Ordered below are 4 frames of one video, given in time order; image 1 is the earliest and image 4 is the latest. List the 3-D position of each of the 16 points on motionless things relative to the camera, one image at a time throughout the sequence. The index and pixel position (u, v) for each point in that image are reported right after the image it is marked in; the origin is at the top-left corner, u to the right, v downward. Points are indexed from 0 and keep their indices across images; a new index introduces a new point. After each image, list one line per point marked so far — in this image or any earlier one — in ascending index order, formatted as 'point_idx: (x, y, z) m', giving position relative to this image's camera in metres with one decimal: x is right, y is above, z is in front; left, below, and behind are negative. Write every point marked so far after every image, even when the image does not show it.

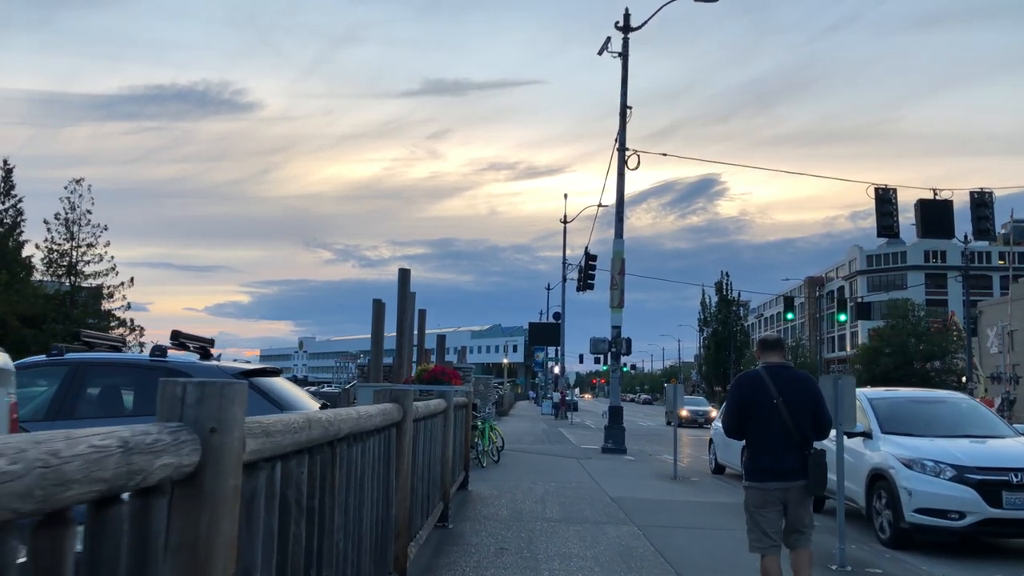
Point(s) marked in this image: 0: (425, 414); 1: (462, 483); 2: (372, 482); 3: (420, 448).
0: (-0.6, -0.9, +7.5) m
1: (-0.6, -2.4, +12.9) m
2: (-0.6, -0.9, +4.8) m
3: (-0.6, -1.1, +7.1) m
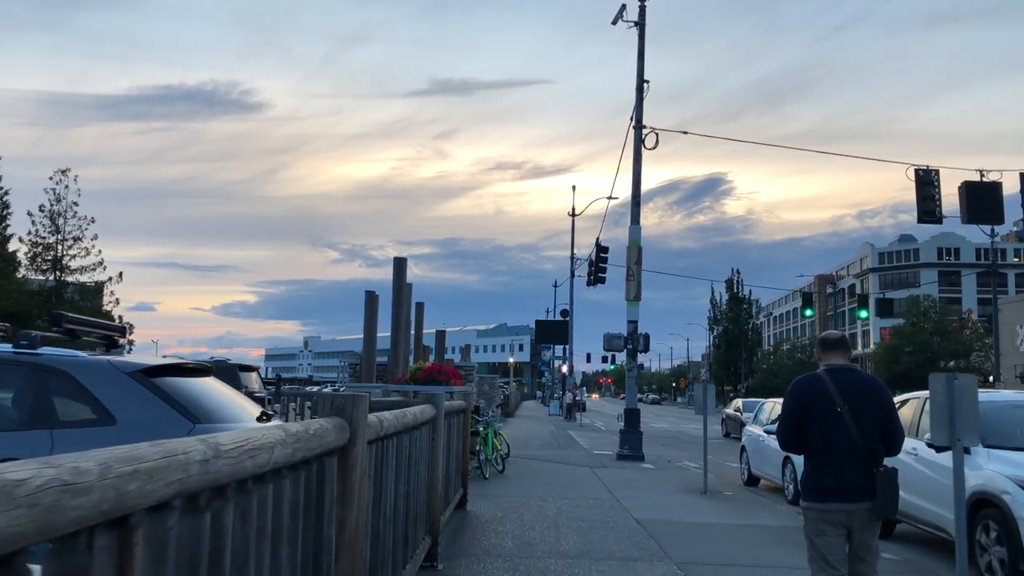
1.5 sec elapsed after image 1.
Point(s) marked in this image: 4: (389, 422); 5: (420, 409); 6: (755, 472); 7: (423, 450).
0: (-0.6, -0.7, +5.5) m
1: (-0.5, -2.2, +10.9) m
2: (-0.6, -0.7, +2.7) m
3: (-0.6, -0.9, +5.1) m
4: (-0.6, -0.6, +4.9) m
5: (-0.6, -0.8, +6.7) m
6: (+3.6, -2.7, +15.8) m
7: (-0.6, -1.1, +7.0) m
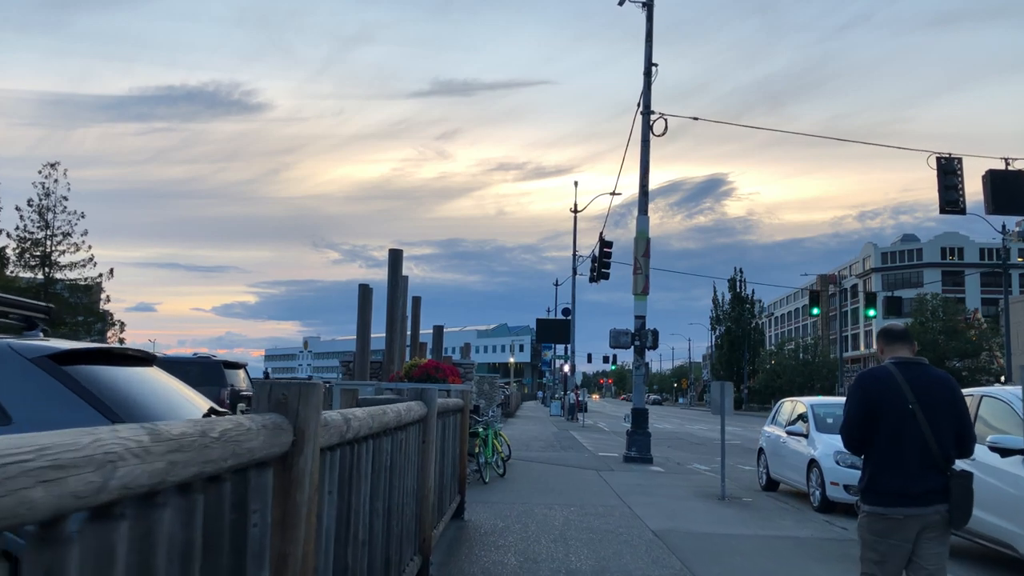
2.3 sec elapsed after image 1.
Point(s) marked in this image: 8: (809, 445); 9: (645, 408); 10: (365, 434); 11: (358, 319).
0: (-0.6, -0.6, +4.4) m
1: (-0.5, -2.0, +9.8) m
2: (-0.6, -0.6, +1.7) m
3: (-0.6, -0.8, +4.0) m
4: (-0.5, -0.5, +3.8) m
5: (-0.6, -0.6, +5.7) m
6: (+3.6, -2.6, +14.8) m
7: (-0.6, -0.9, +5.9) m
8: (+3.6, -1.9, +13.1) m
9: (+2.5, -2.2, +19.9) m
10: (-0.5, -0.5, +4.0) m
11: (-2.7, -0.5, +18.6) m
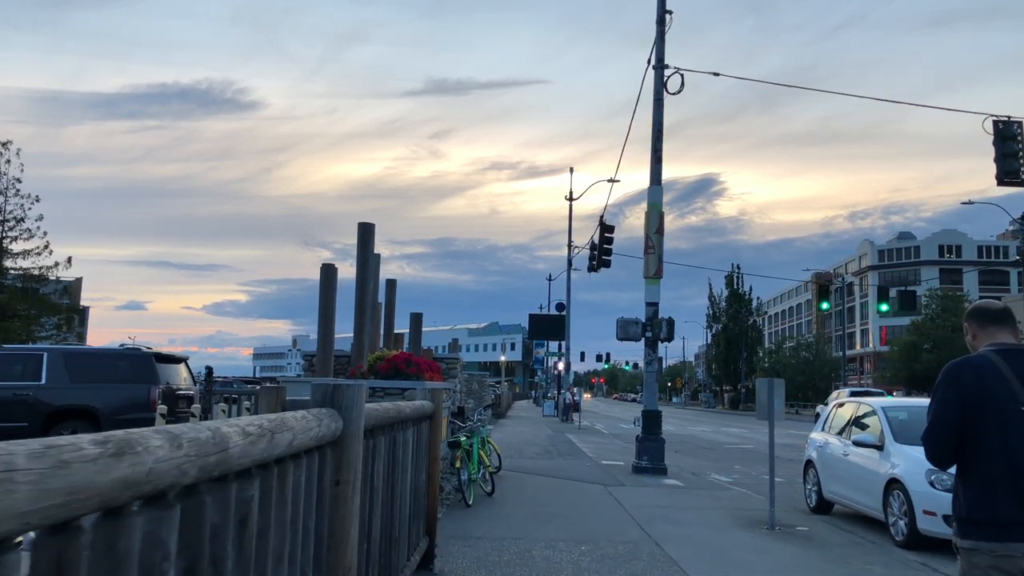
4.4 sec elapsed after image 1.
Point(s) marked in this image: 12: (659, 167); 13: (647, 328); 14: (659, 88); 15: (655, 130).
0: (-0.6, -0.3, +1.5) m
1: (-0.6, -1.8, +6.9) m
2: (-0.6, -0.3, -1.2) m
3: (-0.6, -0.5, +1.1) m
4: (-0.6, -0.2, +0.9) m
5: (-0.6, -0.3, +2.8) m
6: (+3.5, -2.3, +11.9) m
7: (-0.6, -0.6, +3.0) m
8: (+3.5, -1.6, +10.2) m
9: (+2.3, -1.9, +17.0) m
10: (-0.6, -0.3, +1.1) m
11: (-2.8, -0.2, +15.7) m
12: (+2.4, +2.0, +17.6) m
13: (+2.2, -0.7, +17.2) m
14: (+2.5, +3.4, +18.2) m
15: (+2.4, +2.6, +17.9) m
